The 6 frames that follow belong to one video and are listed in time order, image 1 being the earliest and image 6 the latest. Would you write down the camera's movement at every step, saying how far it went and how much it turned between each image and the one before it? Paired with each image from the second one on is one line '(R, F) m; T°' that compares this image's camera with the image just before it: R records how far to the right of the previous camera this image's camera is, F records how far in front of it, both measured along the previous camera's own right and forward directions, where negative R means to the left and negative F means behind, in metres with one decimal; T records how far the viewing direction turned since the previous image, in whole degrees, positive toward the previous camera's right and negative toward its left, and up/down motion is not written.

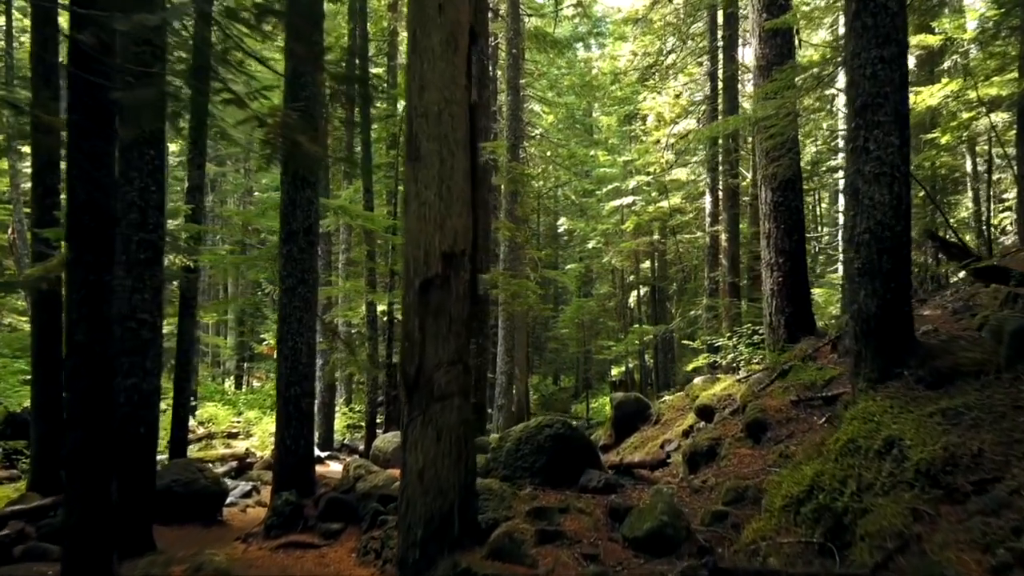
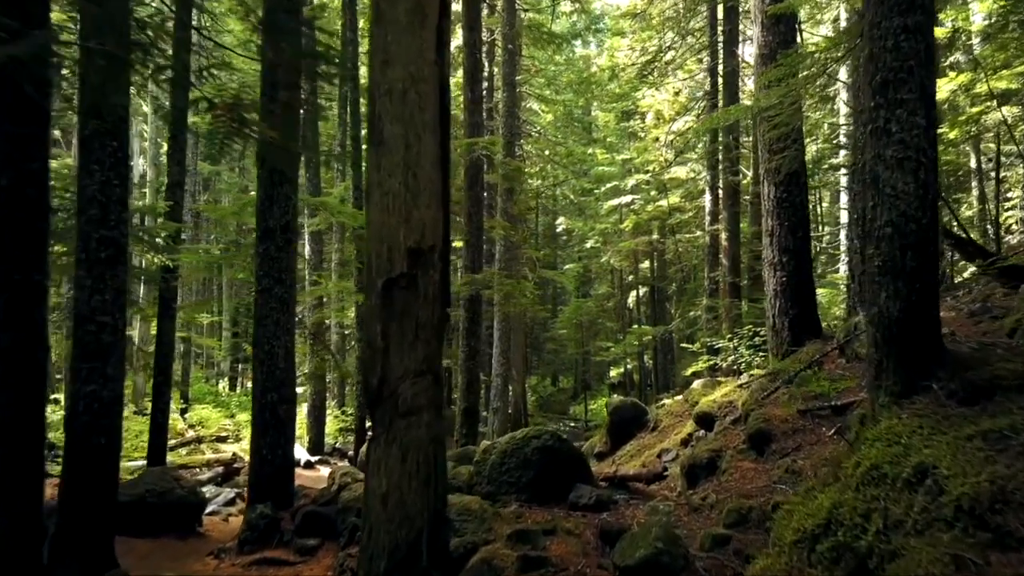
(+0.1, +0.5) m; 0°
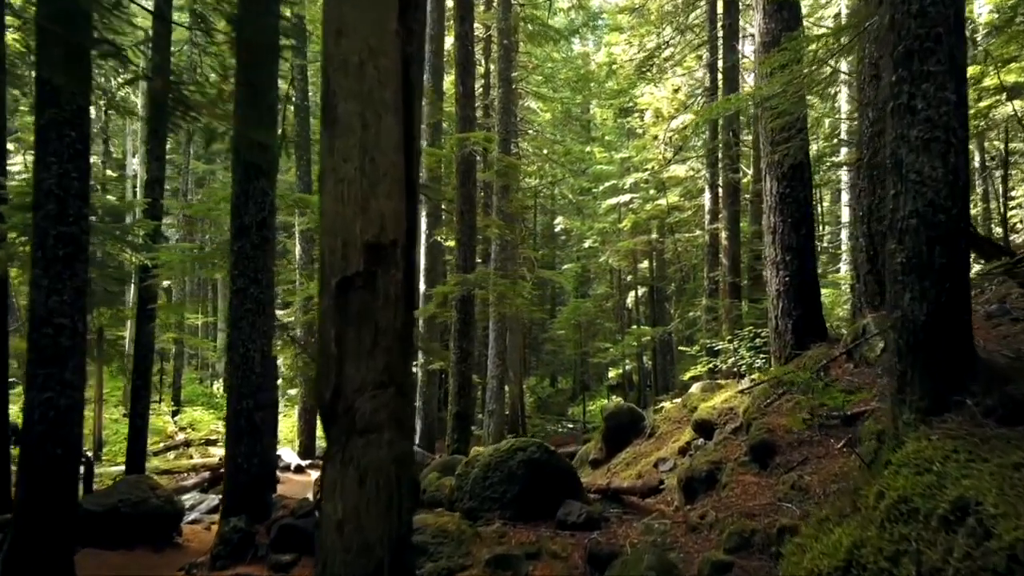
(+0.1, +0.5) m; 0°
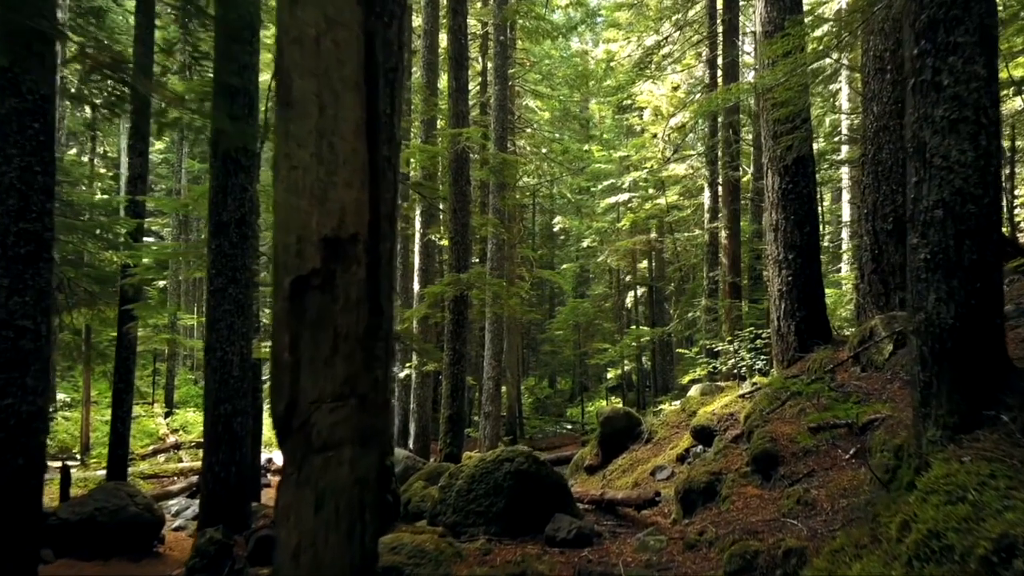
(+0.1, +0.4) m; 0°
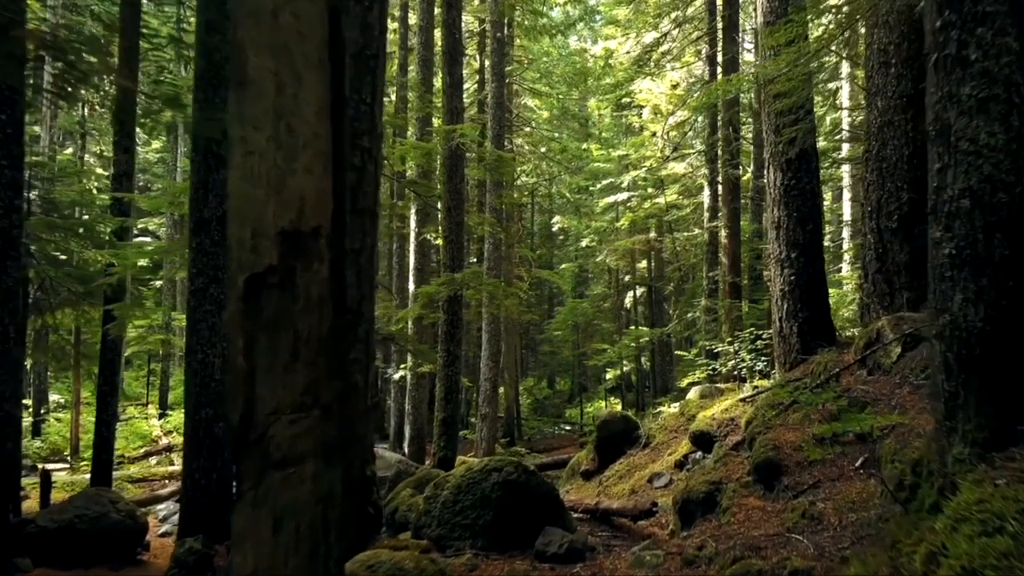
(+0.1, +0.3) m; 0°
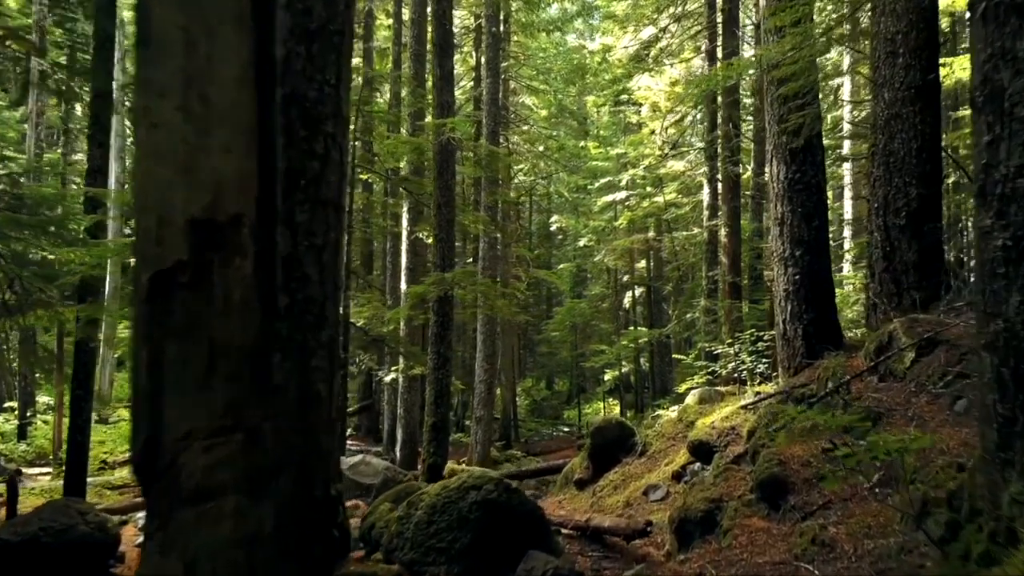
(+0.1, +0.5) m; 0°
